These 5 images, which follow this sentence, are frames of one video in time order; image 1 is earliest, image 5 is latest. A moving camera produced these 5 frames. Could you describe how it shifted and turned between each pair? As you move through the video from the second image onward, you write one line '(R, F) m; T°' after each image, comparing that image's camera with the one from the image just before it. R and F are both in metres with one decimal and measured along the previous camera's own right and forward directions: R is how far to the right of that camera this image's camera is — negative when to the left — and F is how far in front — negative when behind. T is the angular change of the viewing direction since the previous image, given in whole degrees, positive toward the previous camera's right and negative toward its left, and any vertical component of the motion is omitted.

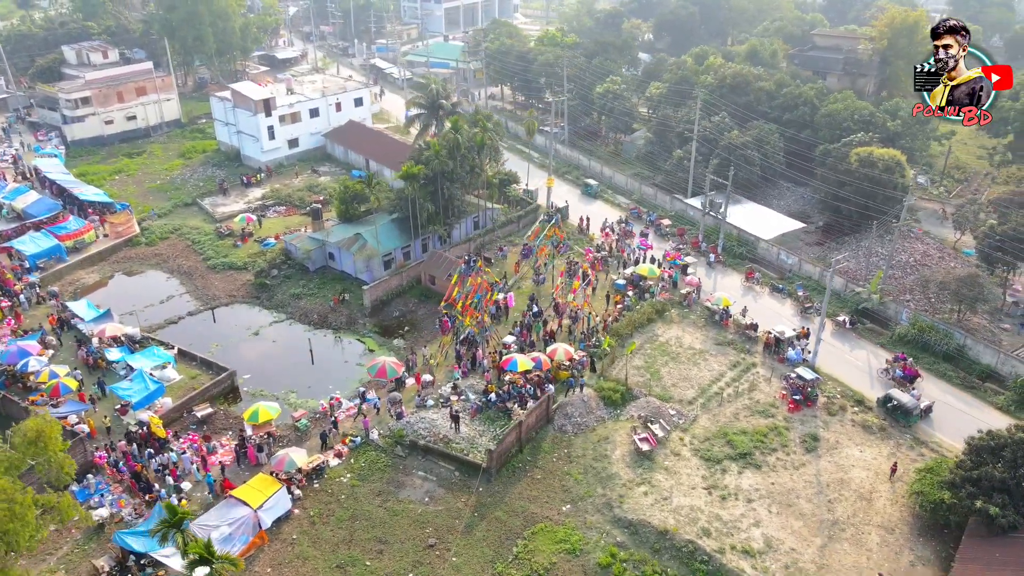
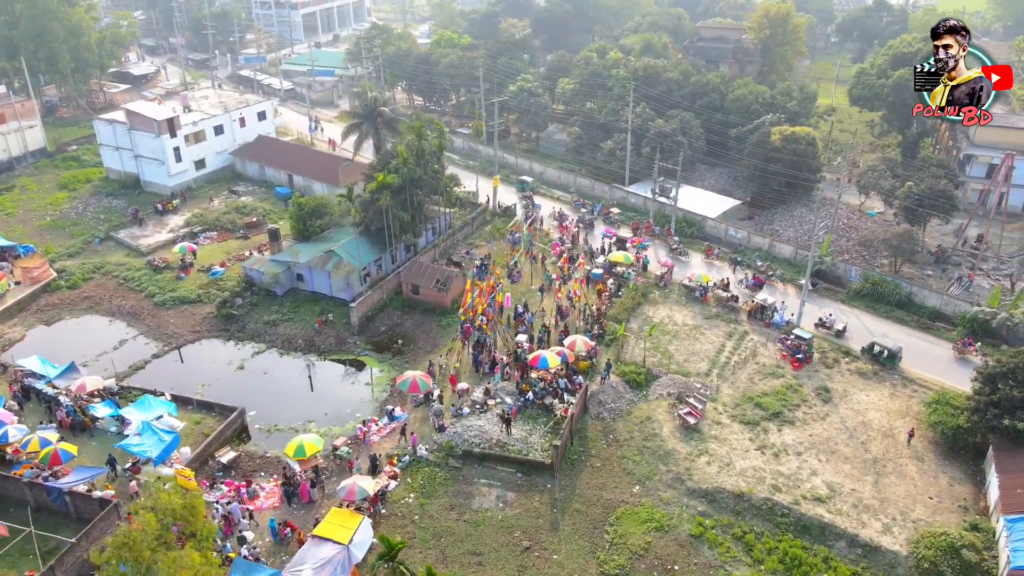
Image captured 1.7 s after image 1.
(-7.8, +0.6) m; +12°
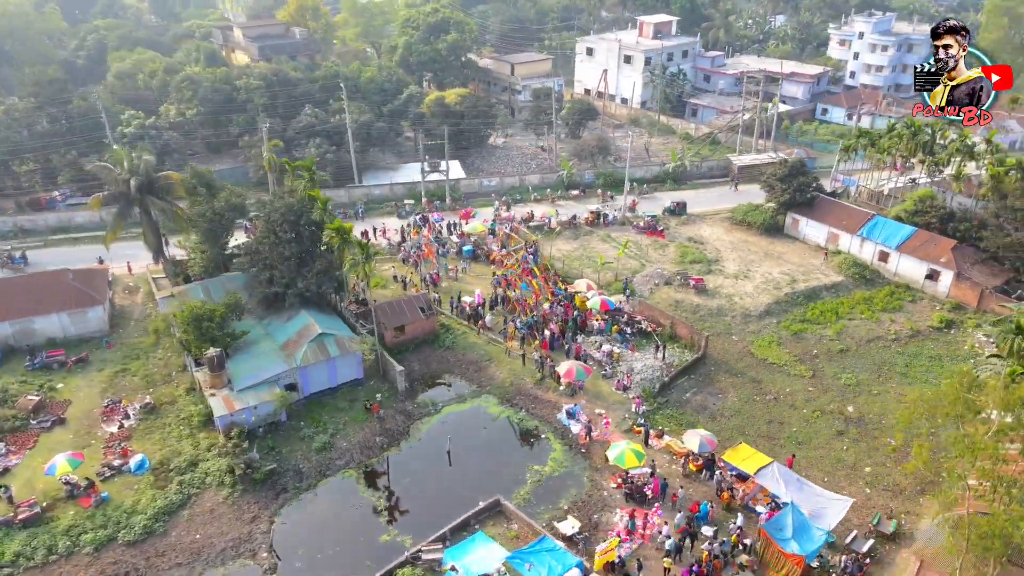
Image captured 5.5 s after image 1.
(-28.7, +13.3) m; +51°
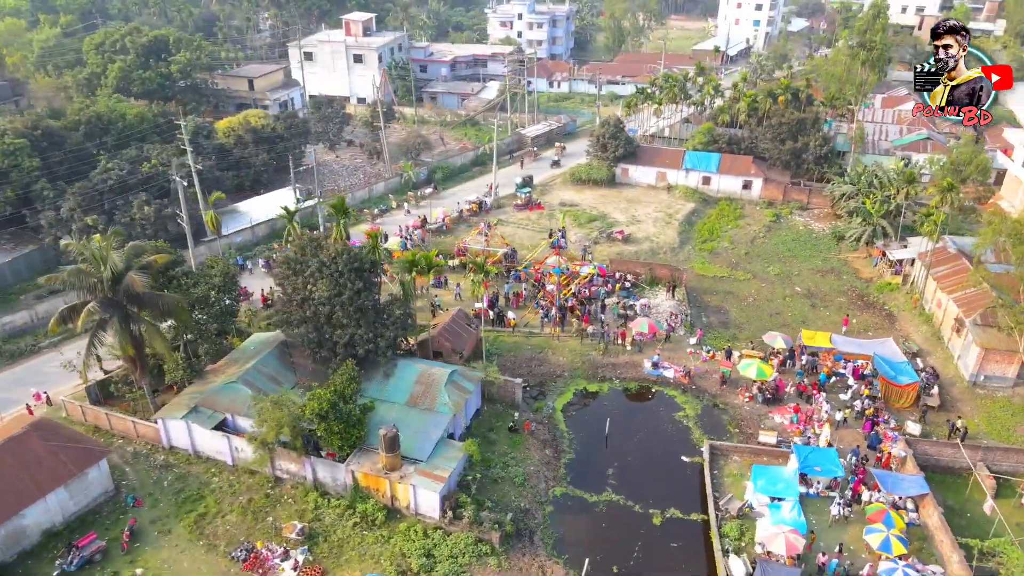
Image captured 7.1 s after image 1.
(-20.7, +5.8) m; +32°
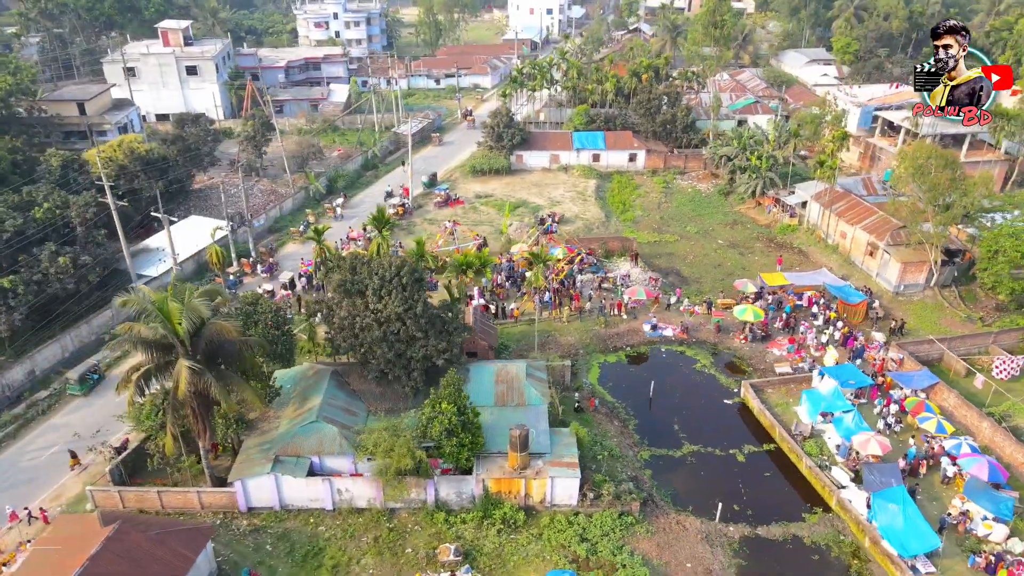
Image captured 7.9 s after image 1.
(-11.4, +1.3) m; +18°
